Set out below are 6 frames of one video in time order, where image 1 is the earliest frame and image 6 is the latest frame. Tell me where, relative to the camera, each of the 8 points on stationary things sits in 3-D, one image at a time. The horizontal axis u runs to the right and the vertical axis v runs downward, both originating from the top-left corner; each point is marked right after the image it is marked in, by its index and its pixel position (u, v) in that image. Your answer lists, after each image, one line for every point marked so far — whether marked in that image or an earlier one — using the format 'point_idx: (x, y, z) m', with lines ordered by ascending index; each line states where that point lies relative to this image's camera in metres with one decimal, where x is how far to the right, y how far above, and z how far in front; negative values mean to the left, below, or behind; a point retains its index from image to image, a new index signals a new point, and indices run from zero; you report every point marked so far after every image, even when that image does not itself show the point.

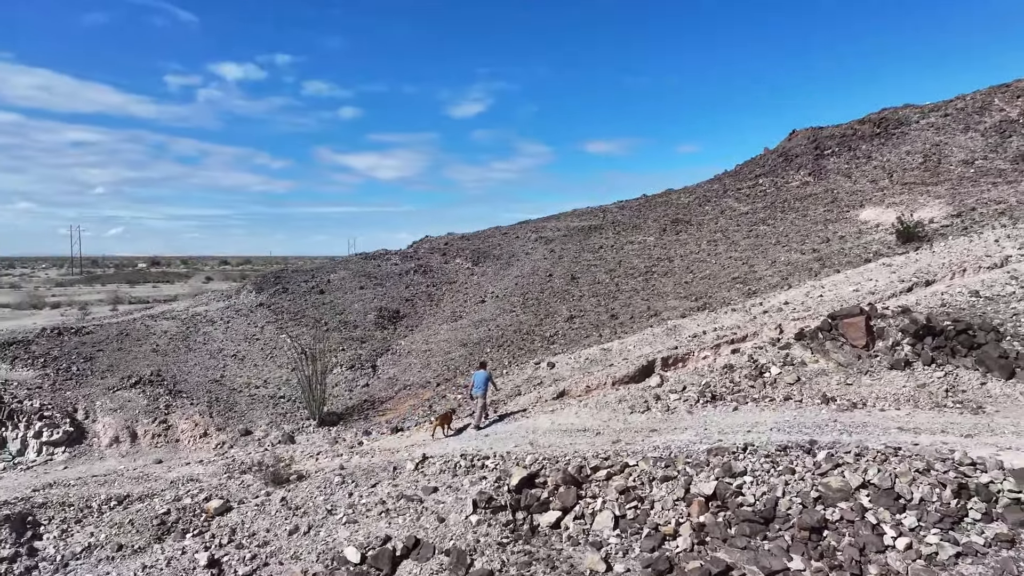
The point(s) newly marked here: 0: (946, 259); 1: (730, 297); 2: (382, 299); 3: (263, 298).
0: (+7.5, +0.5, +12.4) m
1: (+3.9, -0.2, +12.8) m
2: (-2.8, -0.2, +15.1) m
3: (-5.3, -0.2, +15.1) m
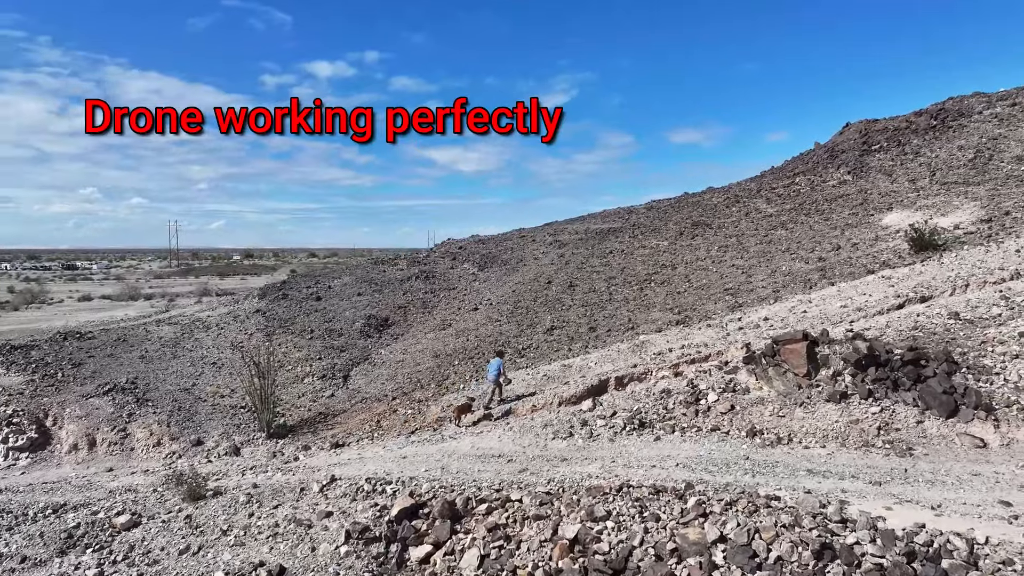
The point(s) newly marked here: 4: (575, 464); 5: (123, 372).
0: (+7.0, +0.3, +11.4) m
1: (+3.4, -0.4, +12.2) m
2: (-2.9, -0.4, +15.2) m
3: (-5.4, -0.3, +15.5) m
4: (+0.7, -1.8, +7.5) m
5: (-6.4, -1.4, +11.7) m
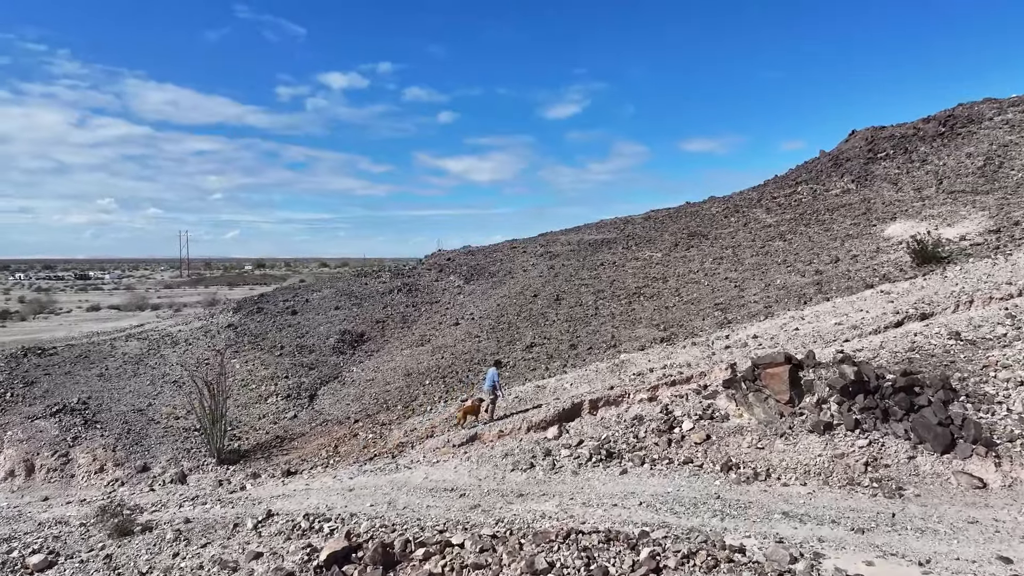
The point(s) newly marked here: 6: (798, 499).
0: (+6.6, 0.0, +10.7) m
1: (+3.0, -0.6, +11.5) m
2: (-3.3, -0.7, +14.6) m
3: (-5.8, -0.6, +14.9) m
4: (+0.2, -2.0, +6.8) m
5: (-6.8, -1.6, +11.2) m
6: (+2.4, -1.8, +6.1) m
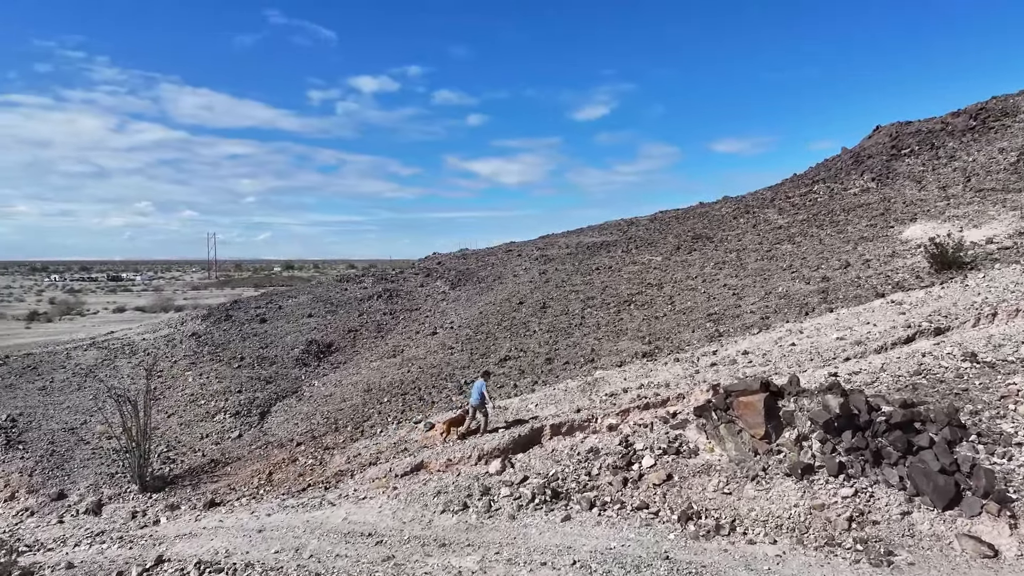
0: (+6.1, -0.1, +9.4) m
1: (+2.5, -0.8, +10.3) m
2: (-3.6, -0.8, +13.7) m
3: (-6.1, -0.8, +14.1) m
4: (-0.5, -2.1, +5.8) m
5: (-7.3, -1.7, +10.4) m
6: (+1.8, -1.9, +5.0) m
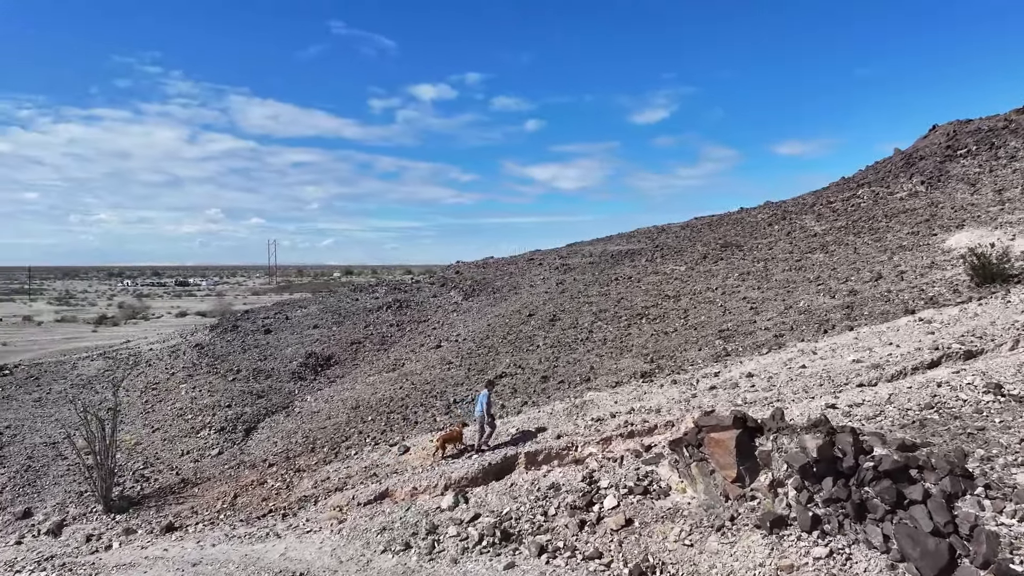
0: (+5.9, -0.3, +8.3) m
1: (+2.4, -1.0, +9.5) m
2: (-3.5, -1.0, +13.4) m
3: (-5.9, -1.0, +14.0) m
4: (-1.0, -2.3, +5.2) m
5: (-7.4, -1.9, +10.4) m
6: (+1.2, -2.1, +4.3) m
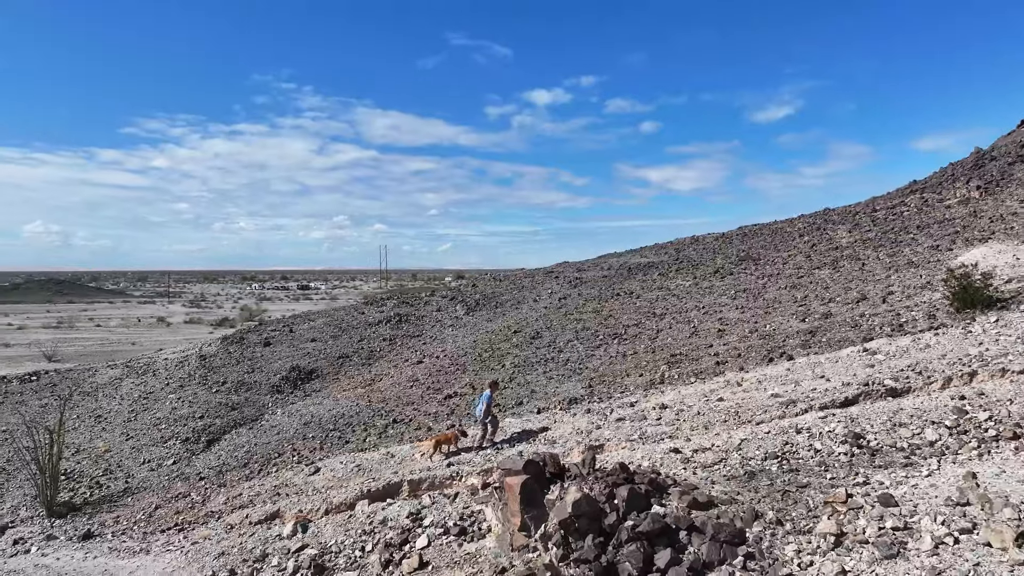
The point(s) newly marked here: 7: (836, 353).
0: (+4.7, -0.6, +7.3) m
1: (+1.4, -1.3, +9.1) m
2: (-3.7, -1.3, +13.8) m
3: (-6.1, -1.2, +14.8) m
4: (-2.6, -2.5, +5.3) m
5: (-8.1, -2.1, +11.4) m
6: (-0.6, -2.3, +4.0) m
7: (+3.8, -0.7, +8.3) m
